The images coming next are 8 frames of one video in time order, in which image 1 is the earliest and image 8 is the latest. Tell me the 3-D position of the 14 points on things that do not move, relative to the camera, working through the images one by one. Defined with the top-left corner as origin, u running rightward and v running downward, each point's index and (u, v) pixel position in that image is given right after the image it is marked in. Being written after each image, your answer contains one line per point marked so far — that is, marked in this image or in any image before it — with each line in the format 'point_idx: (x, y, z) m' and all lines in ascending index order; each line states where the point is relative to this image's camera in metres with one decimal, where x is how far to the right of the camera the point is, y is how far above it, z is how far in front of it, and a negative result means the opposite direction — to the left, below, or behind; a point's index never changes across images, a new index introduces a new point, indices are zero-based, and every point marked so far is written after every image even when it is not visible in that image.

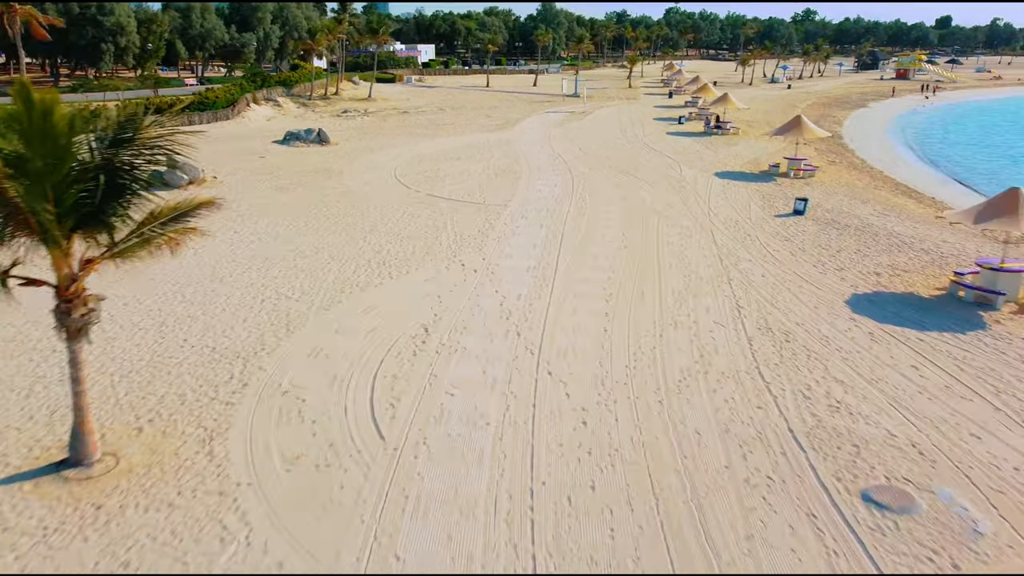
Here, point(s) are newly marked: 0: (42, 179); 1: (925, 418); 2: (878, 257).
0: (-4.3, +0.9, +5.6) m
1: (+5.1, -1.7, +7.2) m
2: (+8.1, +0.7, +13.3) m
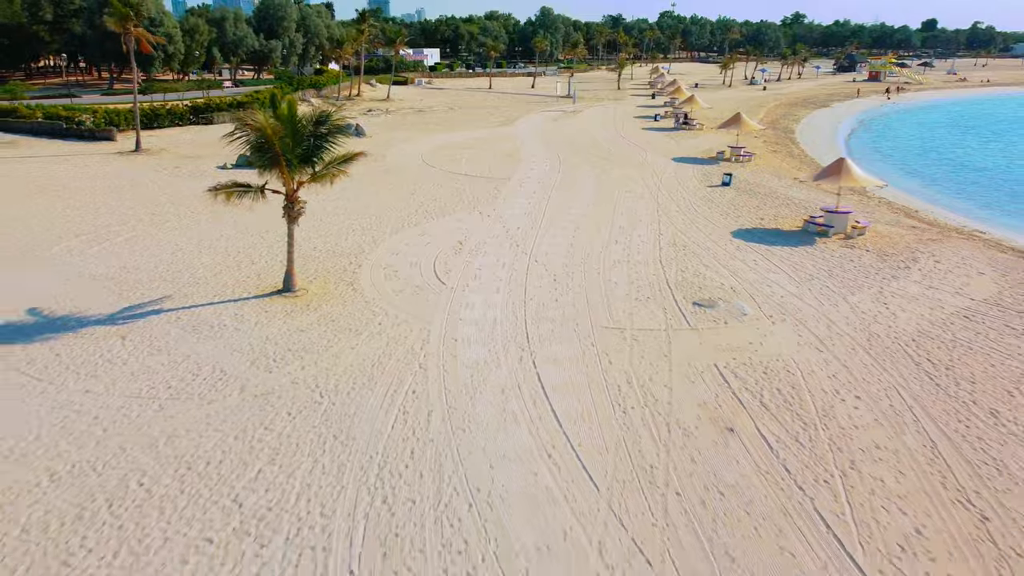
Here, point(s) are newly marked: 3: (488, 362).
0: (-4.2, +2.7, +11.5) m
1: (+5.2, +0.1, +13.2) m
2: (+8.2, +2.5, +19.3) m
3: (-0.4, -1.2, +9.7) m
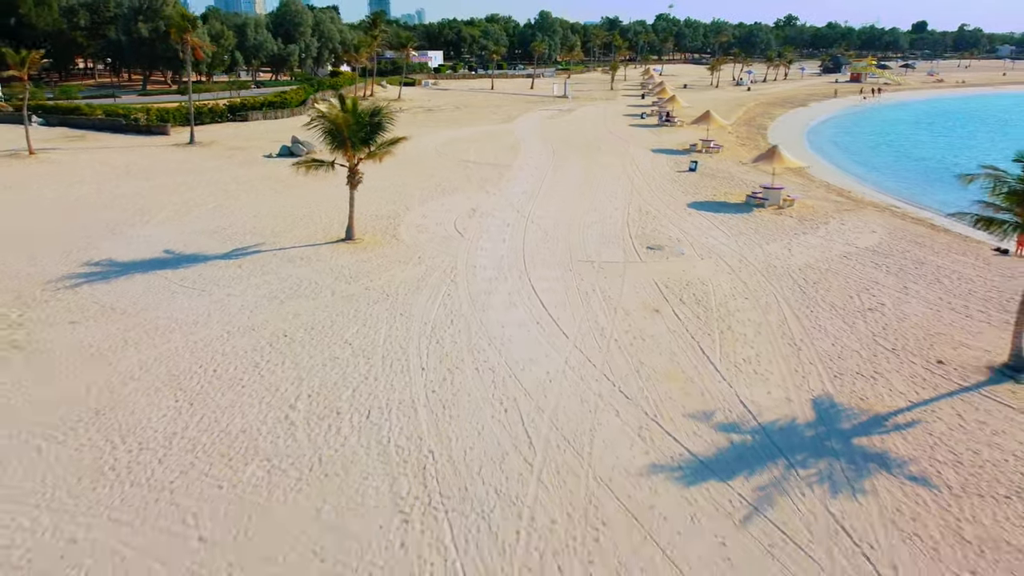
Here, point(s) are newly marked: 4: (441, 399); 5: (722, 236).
0: (-4.2, +4.1, +16.0) m
1: (+5.2, +1.5, +17.6) m
2: (+8.2, +3.9, +23.7) m
3: (-0.4, +0.2, +14.1) m
4: (-1.1, -1.7, +9.5) m
5: (+6.1, +1.5, +17.7) m
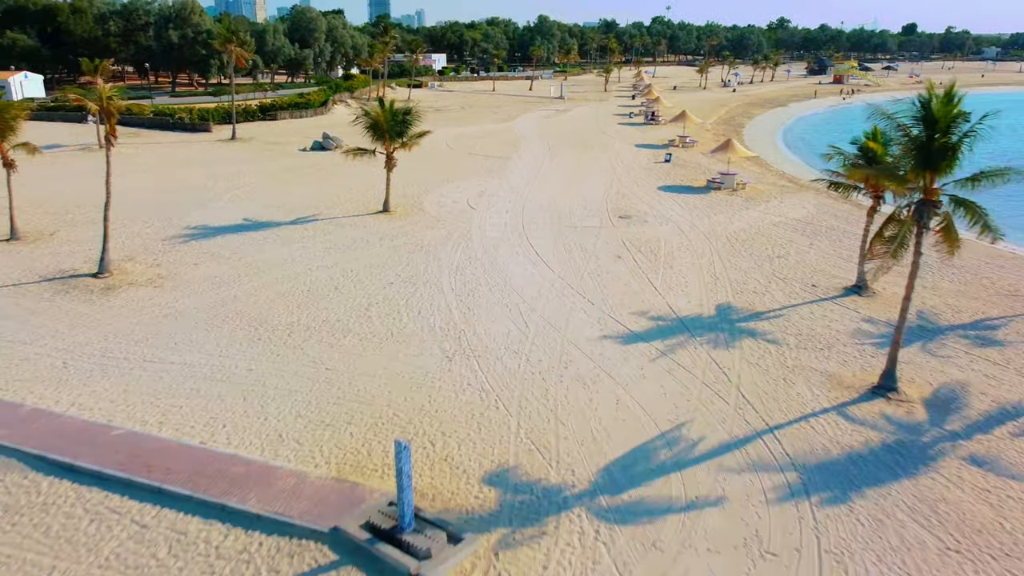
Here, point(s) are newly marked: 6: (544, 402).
0: (-4.1, +5.4, +20.6) m
1: (+5.3, +2.9, +22.3) m
2: (+8.3, +5.2, +28.3) m
3: (-0.3, +1.5, +18.7) m
4: (-1.0, -0.4, +14.1) m
5: (+6.2, +2.8, +22.4) m
6: (+0.6, -1.9, +10.4) m
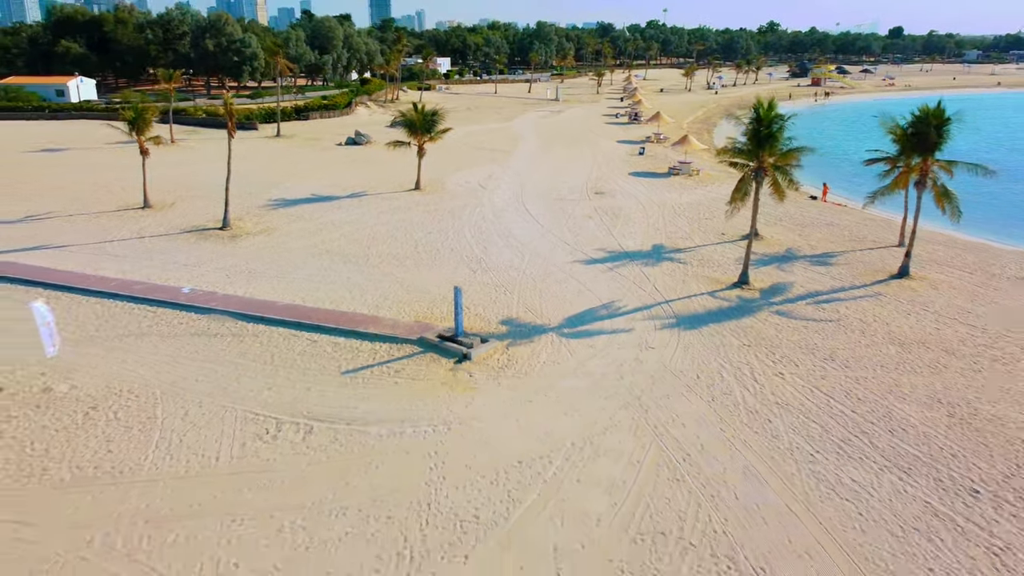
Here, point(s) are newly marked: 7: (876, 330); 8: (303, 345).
0: (-4.1, +7.2, +27.3) m
1: (+5.3, +4.7, +29.0) m
2: (+8.3, +7.1, +35.1) m
3: (-0.3, +3.4, +25.4) m
4: (-0.9, +1.5, +20.8) m
5: (+6.2, +4.7, +29.1) m
6: (+0.6, -0.1, +17.1) m
7: (+8.6, -1.0, +14.5) m
8: (-4.9, -1.3, +14.5) m
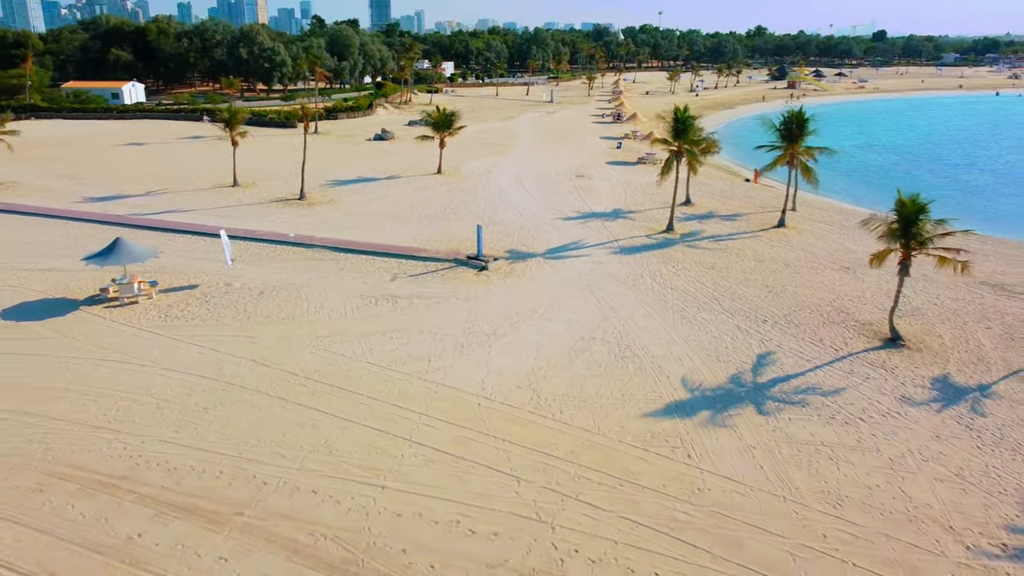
0: (-4.0, +9.5, +35.4) m
1: (+5.4, +7.0, +37.1) m
2: (+8.3, +9.3, +43.2) m
3: (-0.2, +5.6, +33.6) m
4: (-0.9, +3.7, +29.0) m
5: (+6.3, +6.9, +37.2) m
6: (+0.7, +2.2, +25.3) m
7: (+8.6, +1.2, +22.7) m
8: (-4.9, +0.9, +22.6) m
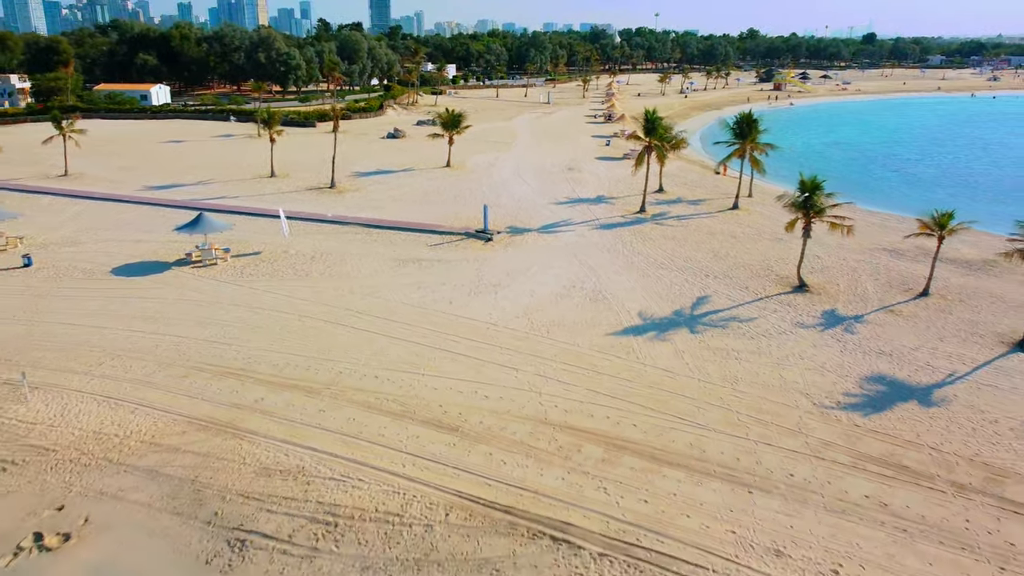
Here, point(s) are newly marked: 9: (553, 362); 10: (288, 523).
0: (-4.1, +10.9, +40.7) m
1: (+5.3, +8.4, +42.4) m
2: (+8.3, +10.8, +48.5) m
3: (-0.2, +7.1, +38.9) m
4: (-0.9, +5.1, +34.3) m
5: (+6.2, +8.4, +42.5) m
6: (+0.7, +3.6, +30.5) m
7: (+8.6, +2.7, +27.9) m
8: (-4.9, +2.4, +27.9) m
9: (+1.2, -2.1, +17.6) m
10: (-4.4, -4.6, +12.1) m
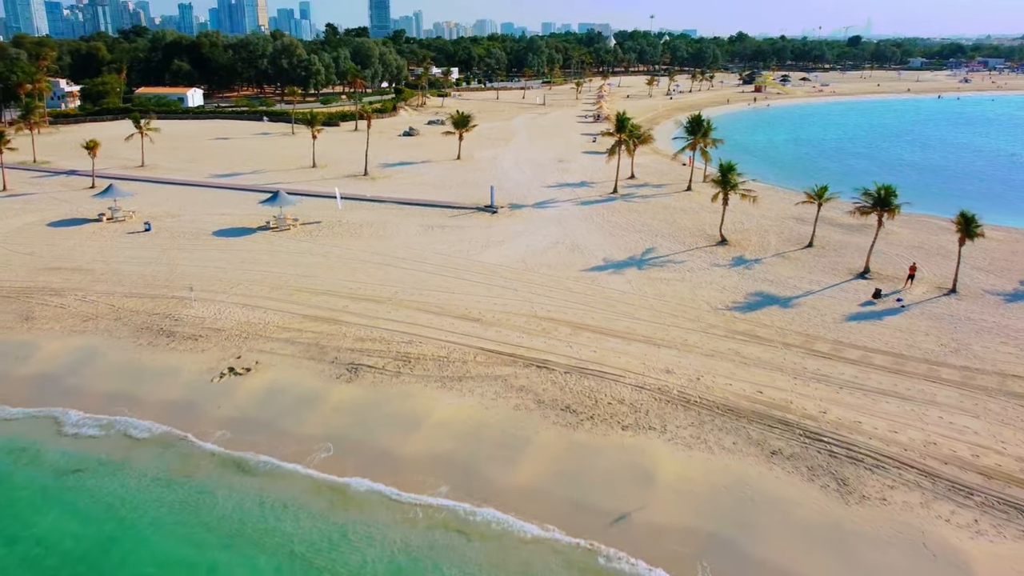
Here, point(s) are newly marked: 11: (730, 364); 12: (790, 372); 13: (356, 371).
0: (-4.1, +13.1, +48.8) m
1: (+5.3, +10.6, +50.6) m
2: (+8.3, +13.0, +56.7) m
3: (-0.3, +9.3, +47.0) m
4: (-0.9, +7.3, +42.4) m
5: (+6.2, +10.6, +50.7) m
6: (+0.7, +5.8, +38.7) m
7: (+8.7, +4.9, +36.1) m
8: (-4.9, +4.5, +36.0) m
9: (+1.2, +0.1, +25.7) m
10: (-4.3, -2.4, +20.2) m
11: (+7.0, -2.4, +19.7) m
12: (+8.7, -2.7, +19.3) m
13: (-5.0, -2.7, +19.7) m
